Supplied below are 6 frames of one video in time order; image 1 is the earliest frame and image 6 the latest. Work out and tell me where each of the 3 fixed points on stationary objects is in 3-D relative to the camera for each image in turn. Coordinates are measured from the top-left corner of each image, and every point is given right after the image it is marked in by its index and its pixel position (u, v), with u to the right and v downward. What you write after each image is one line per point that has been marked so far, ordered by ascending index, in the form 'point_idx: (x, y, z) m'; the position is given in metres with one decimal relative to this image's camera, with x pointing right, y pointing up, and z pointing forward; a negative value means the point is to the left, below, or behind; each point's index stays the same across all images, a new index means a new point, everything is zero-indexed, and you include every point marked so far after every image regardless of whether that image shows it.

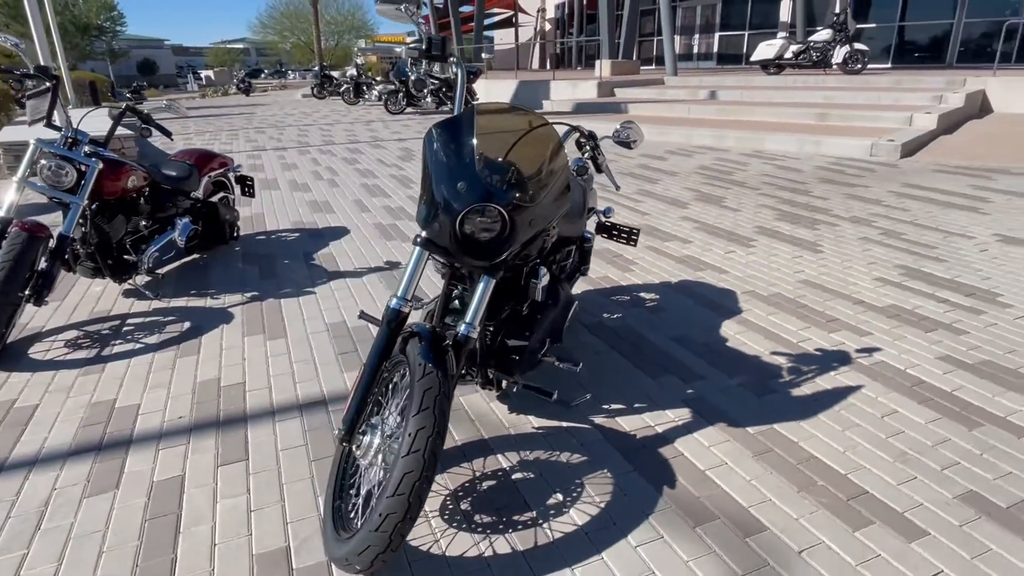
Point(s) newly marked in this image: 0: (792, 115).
0: (+5.5, +3.4, +12.4) m
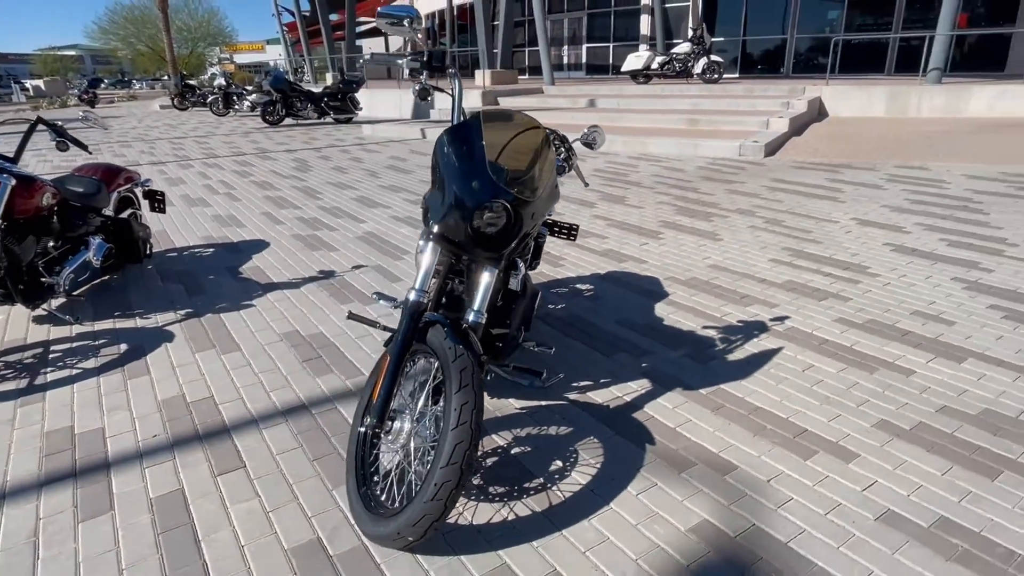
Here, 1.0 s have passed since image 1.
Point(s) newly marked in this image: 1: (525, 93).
0: (+3.3, +3.6, +13.5) m
1: (+0.4, +5.8, +18.6) m
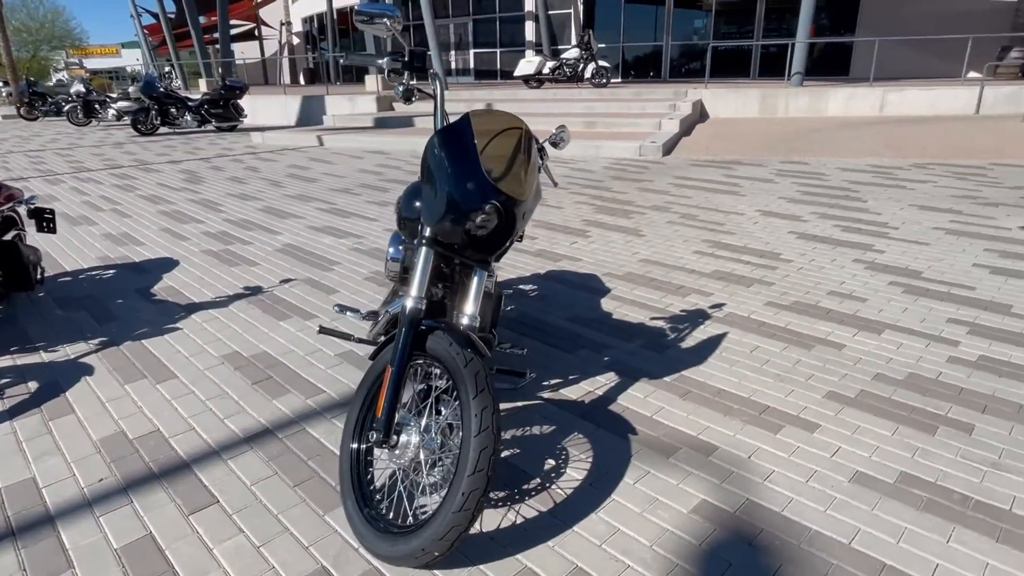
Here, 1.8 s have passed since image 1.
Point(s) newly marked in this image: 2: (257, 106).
0: (+1.2, +3.6, +13.9) m
1: (-2.8, +5.6, +18.4) m
2: (-8.1, +5.8, +19.7) m
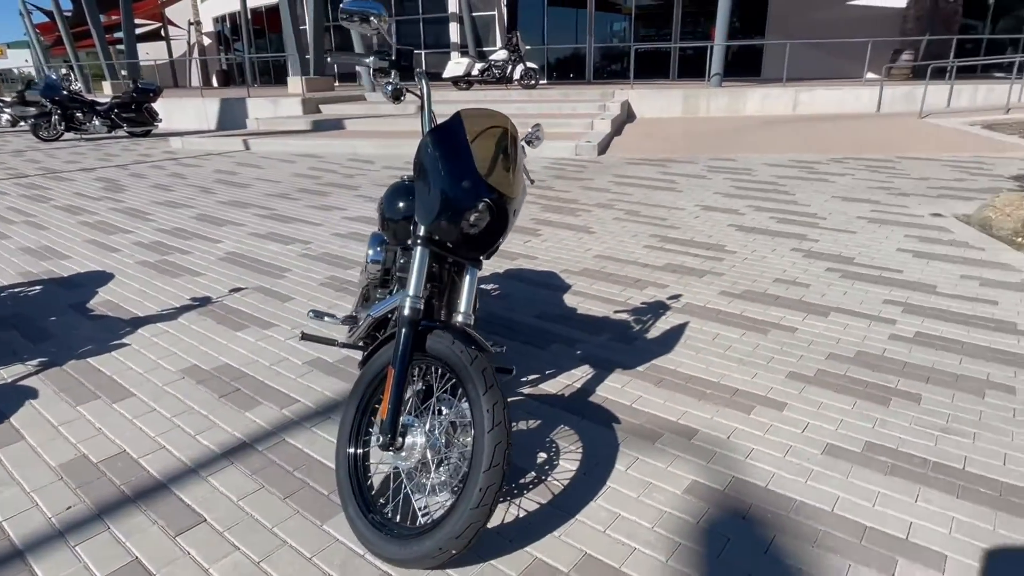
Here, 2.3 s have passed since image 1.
0: (-0.3, +3.6, +14.0) m
1: (-4.8, +5.5, +18.1) m
2: (-10.2, +5.4, +18.7) m
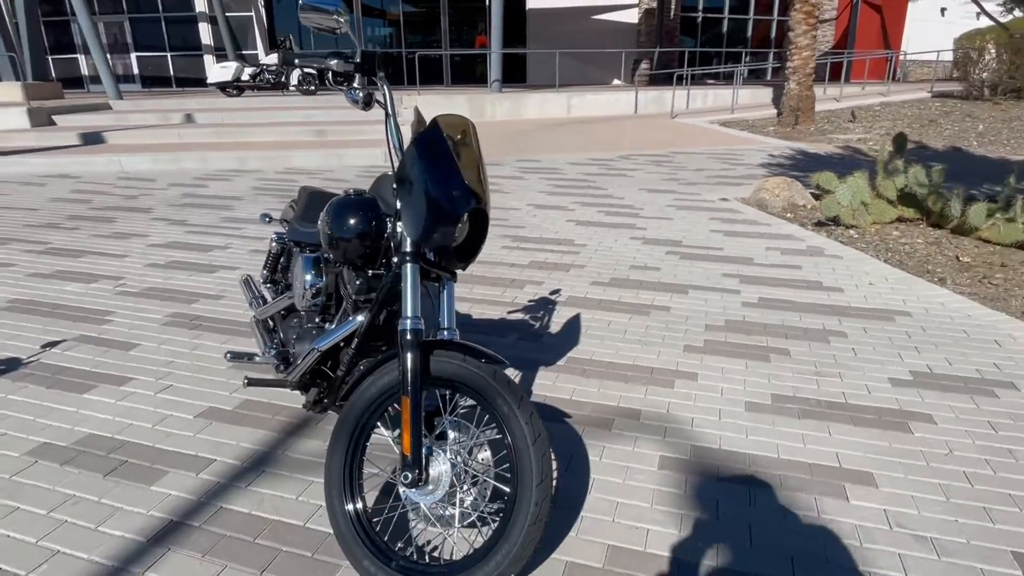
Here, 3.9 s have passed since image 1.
0: (-4.7, +3.2, +13.1) m
1: (-10.4, +4.4, +15.4) m
2: (-15.7, +3.7, +14.2) m
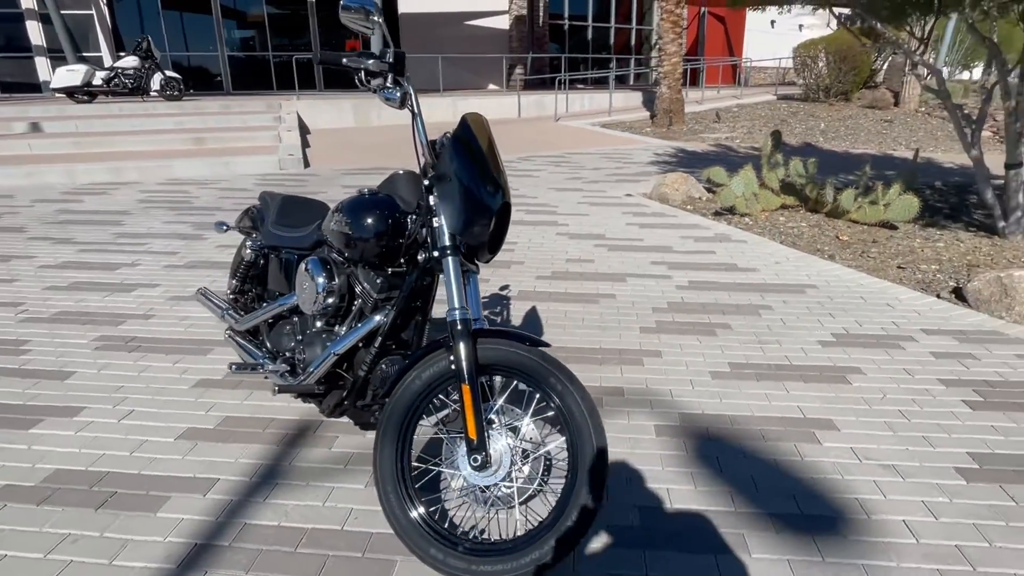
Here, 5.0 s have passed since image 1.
0: (-6.8, +2.8, +12.1) m
1: (-13.0, +3.6, +13.3) m
2: (-17.8, +2.6, +11.1) m
